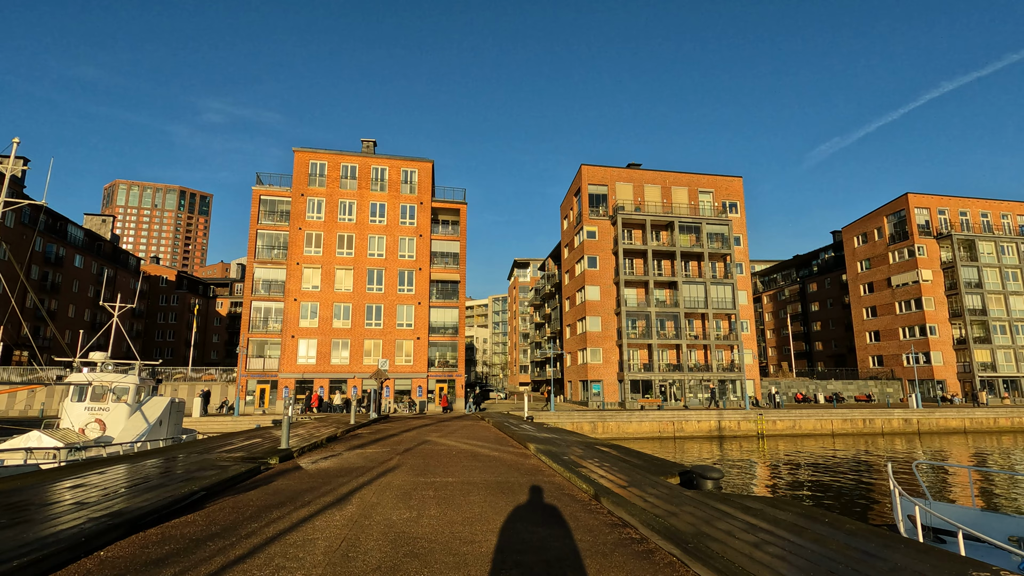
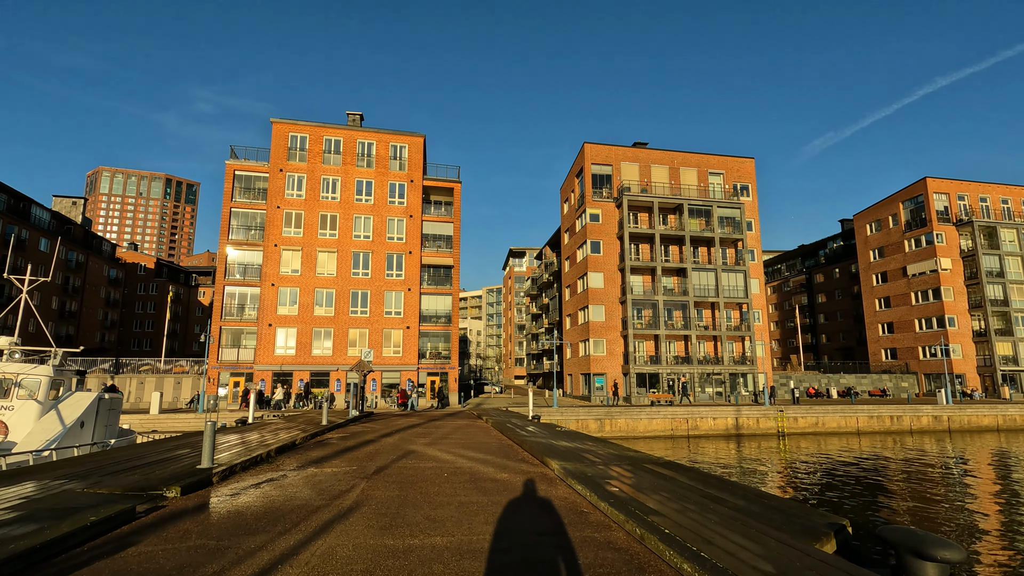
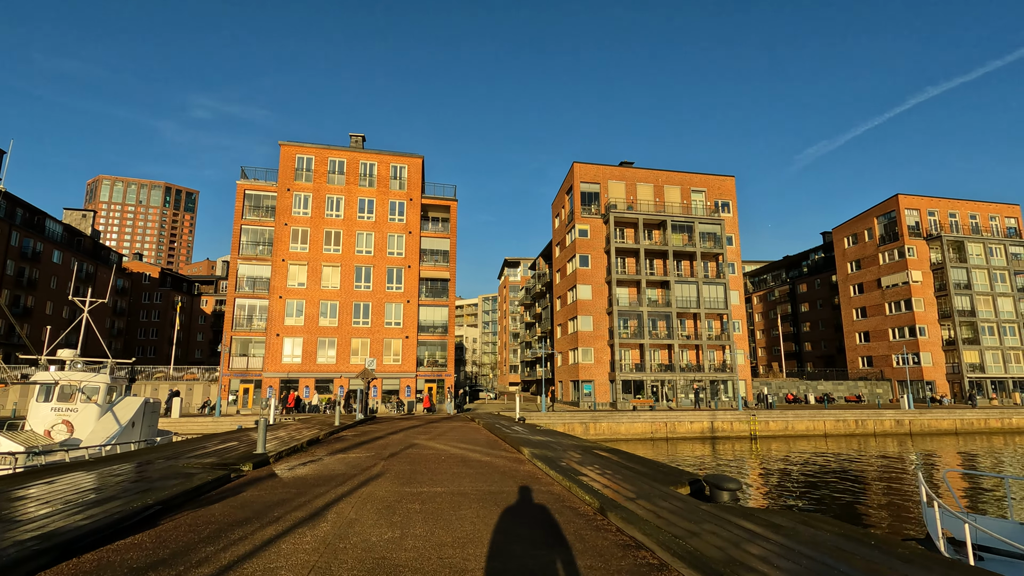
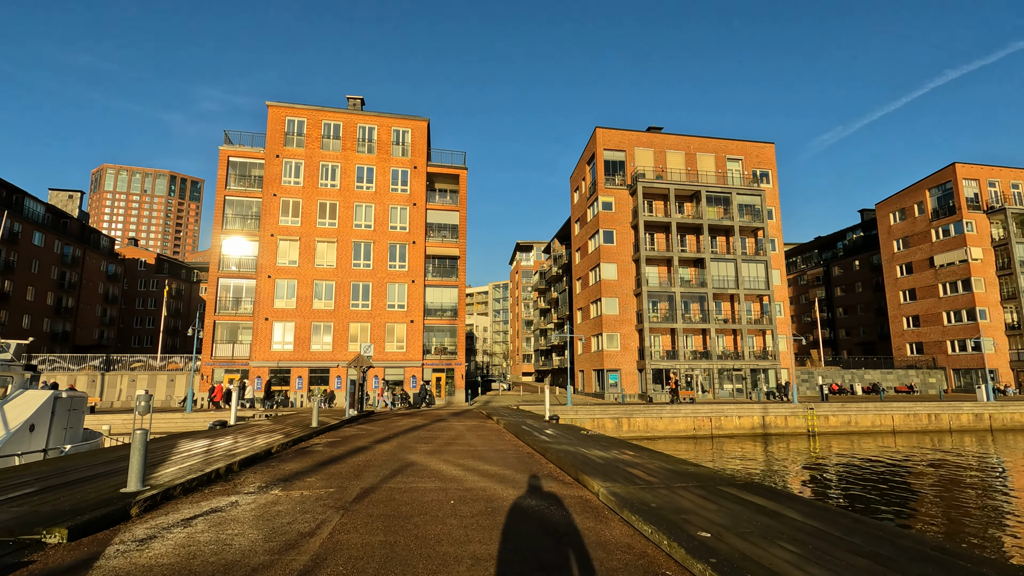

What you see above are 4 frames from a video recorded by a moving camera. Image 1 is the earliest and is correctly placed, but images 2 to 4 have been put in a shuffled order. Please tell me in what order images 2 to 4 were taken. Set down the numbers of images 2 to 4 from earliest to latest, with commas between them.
3, 2, 4
